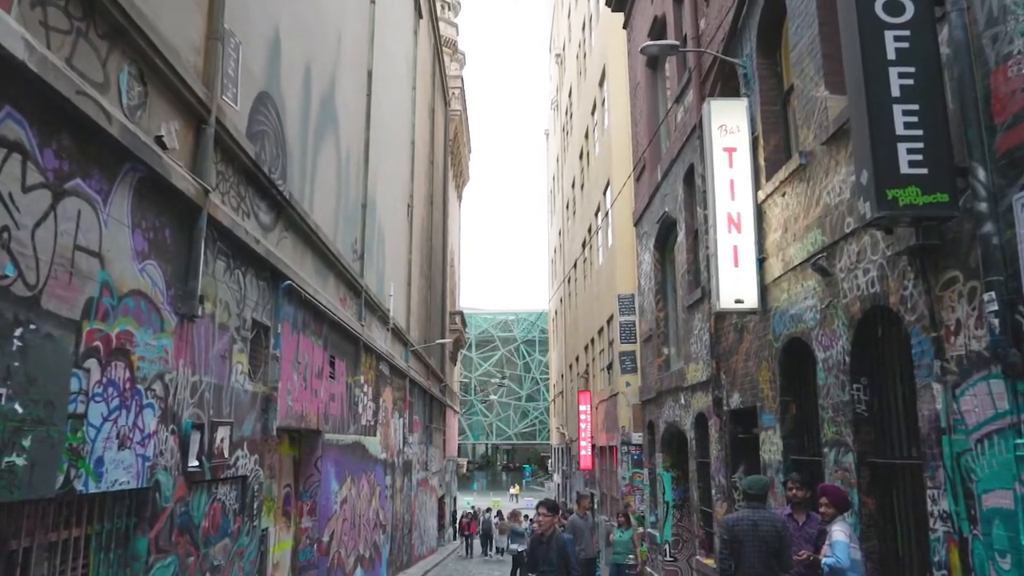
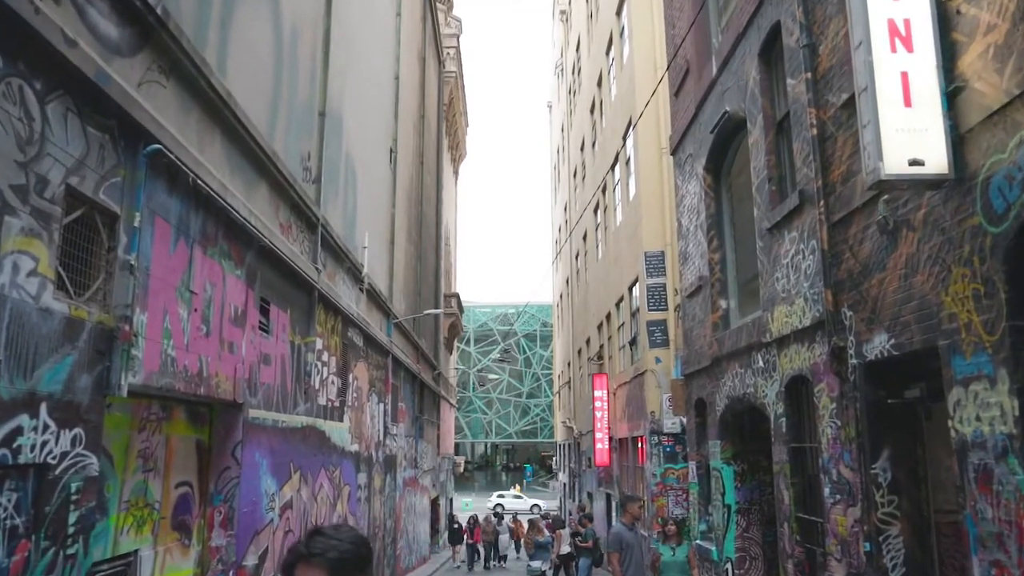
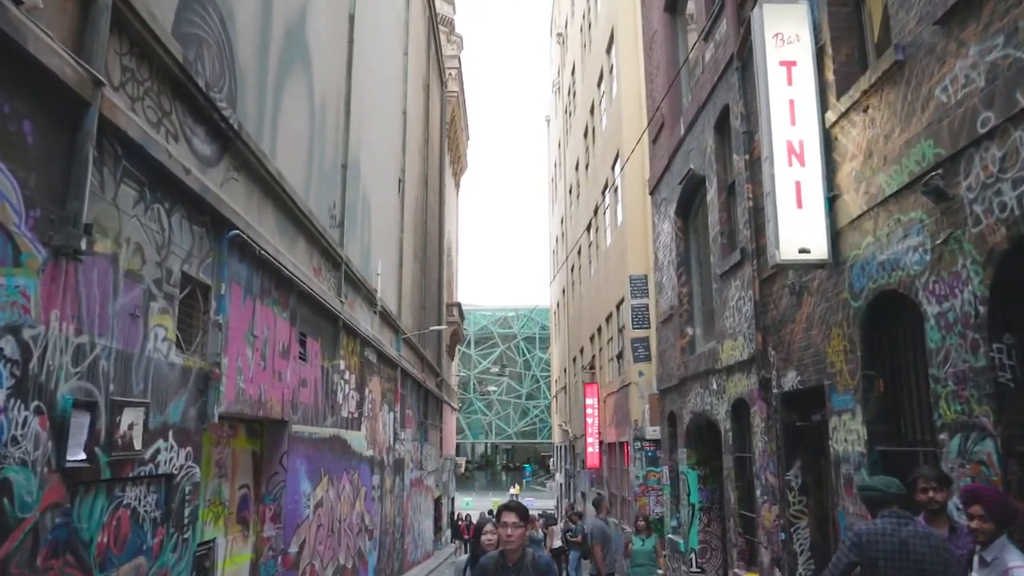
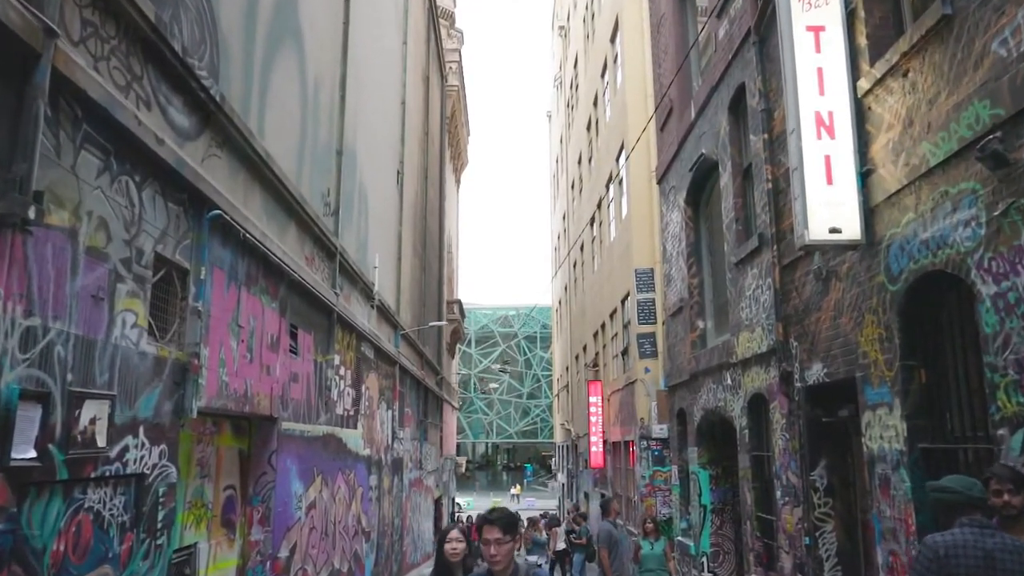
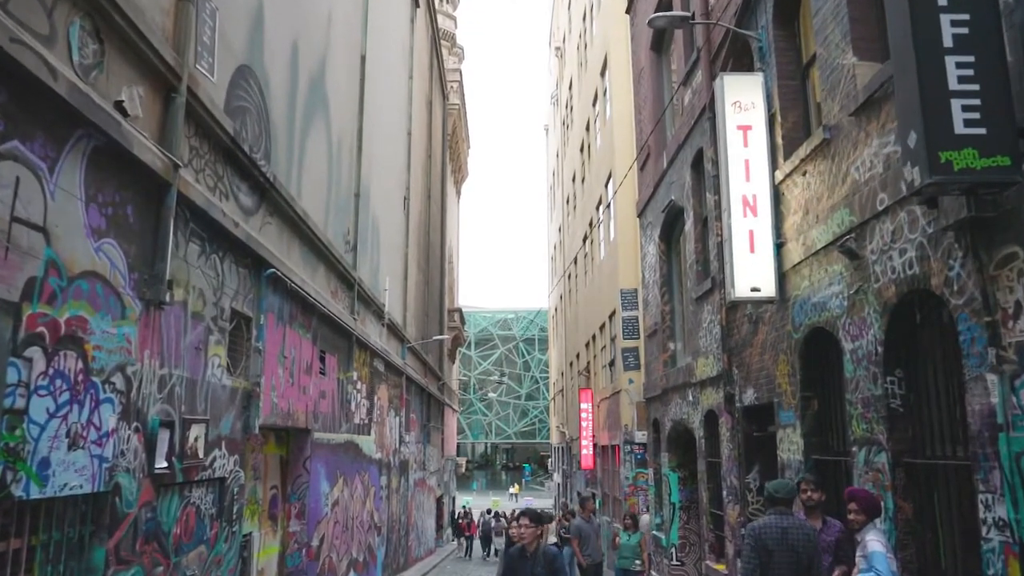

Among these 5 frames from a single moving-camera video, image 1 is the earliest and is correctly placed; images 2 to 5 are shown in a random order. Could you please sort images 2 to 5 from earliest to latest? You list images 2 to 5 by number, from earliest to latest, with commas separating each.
5, 3, 4, 2
